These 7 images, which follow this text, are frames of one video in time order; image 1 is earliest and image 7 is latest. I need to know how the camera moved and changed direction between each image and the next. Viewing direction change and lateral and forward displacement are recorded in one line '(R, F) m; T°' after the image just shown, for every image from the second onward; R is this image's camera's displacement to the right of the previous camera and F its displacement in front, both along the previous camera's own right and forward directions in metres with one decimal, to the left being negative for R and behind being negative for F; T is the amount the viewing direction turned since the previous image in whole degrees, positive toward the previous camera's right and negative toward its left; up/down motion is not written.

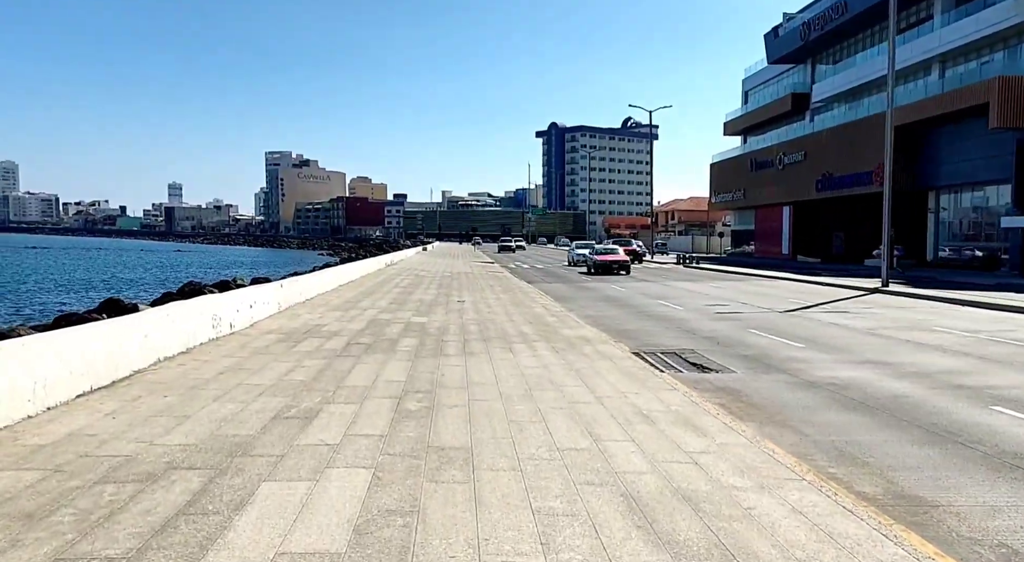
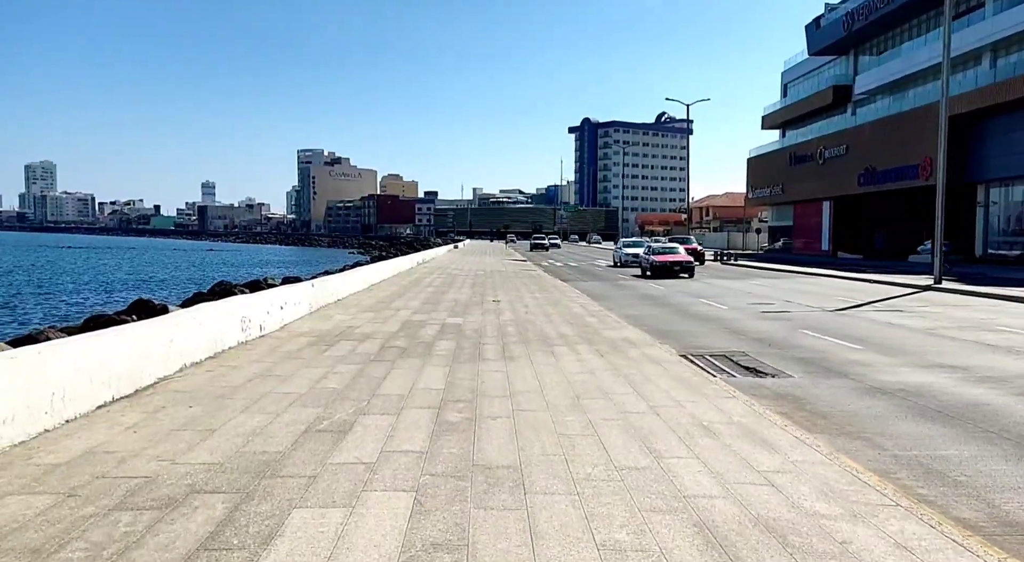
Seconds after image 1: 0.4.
(-0.2, +0.5) m; -2°
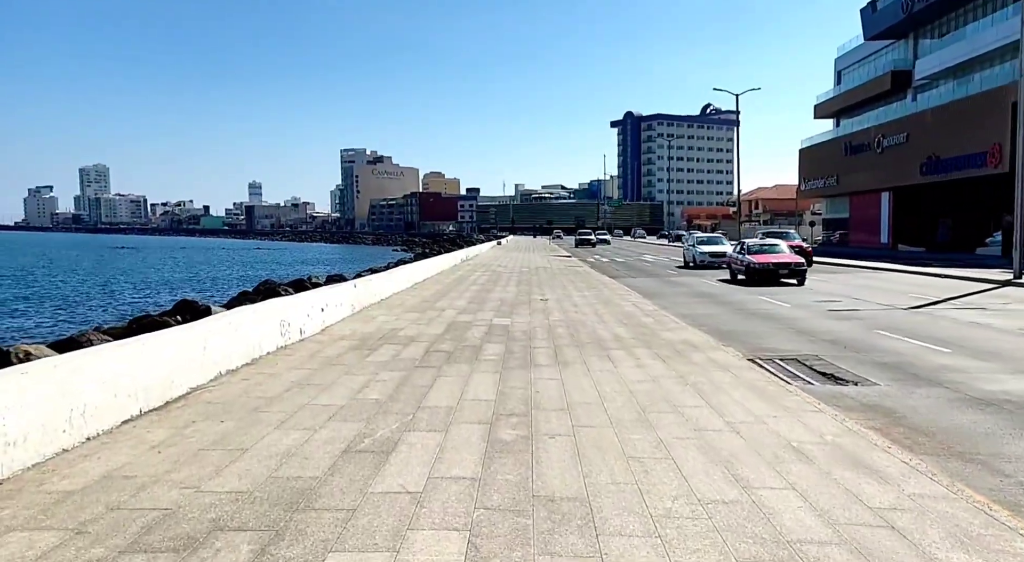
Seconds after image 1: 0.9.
(-0.2, +0.7) m; -4°
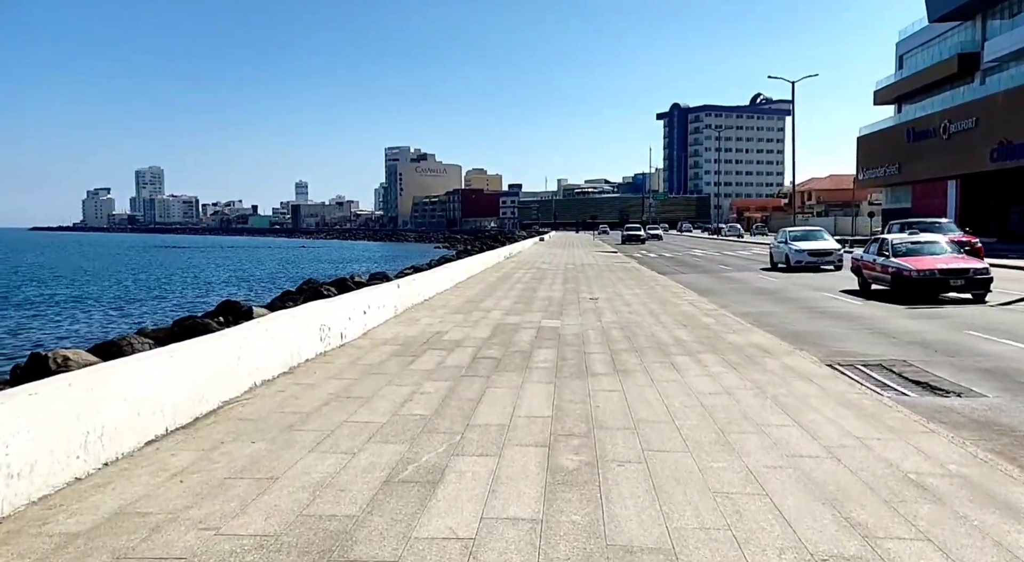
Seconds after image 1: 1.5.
(-0.1, +0.7) m; -4°
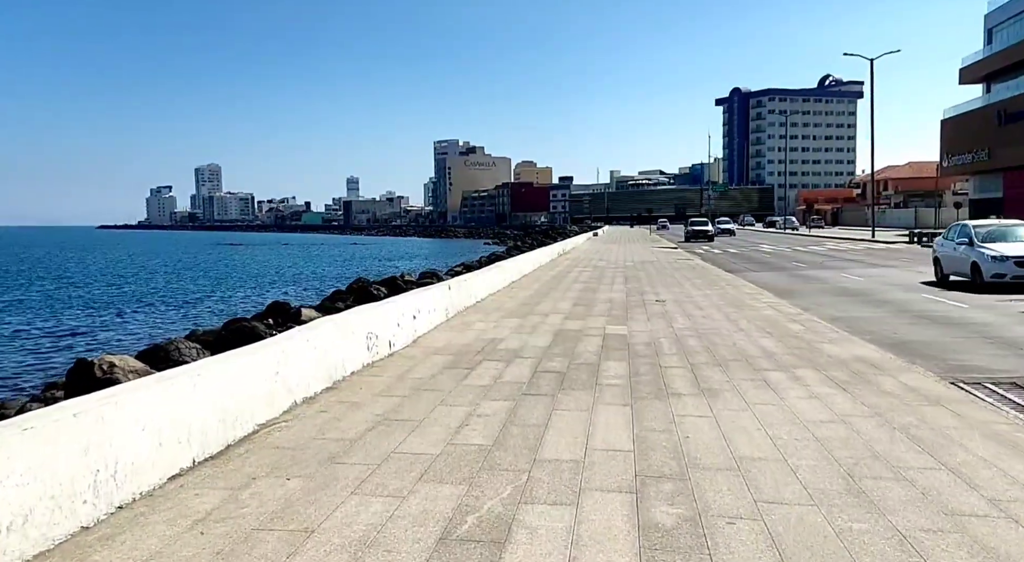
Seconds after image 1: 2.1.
(-0.2, +0.9) m; -4°
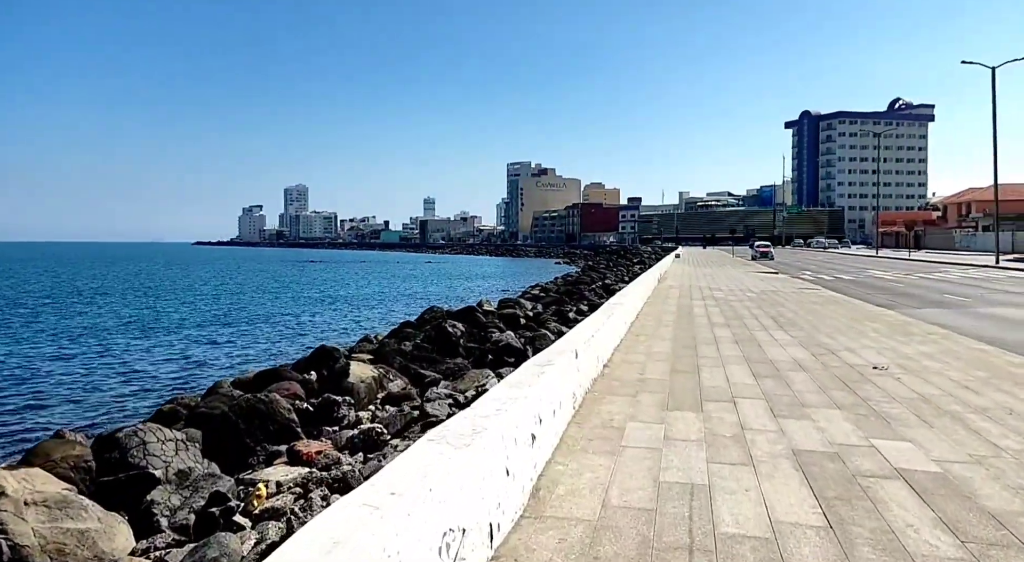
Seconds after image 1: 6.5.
(-1.1, +5.0) m; -5°
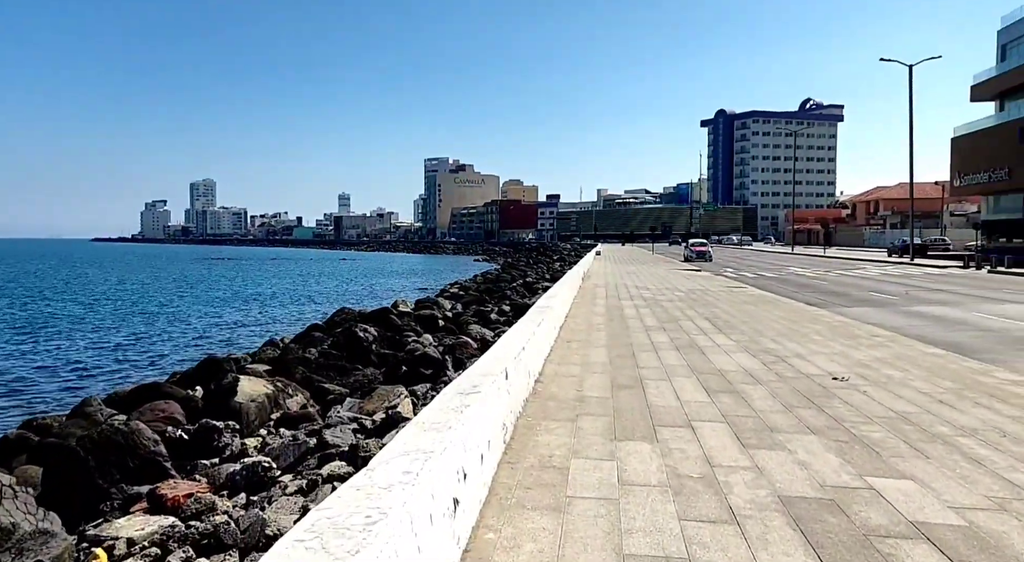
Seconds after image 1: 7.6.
(+0.1, +1.4) m; +6°
